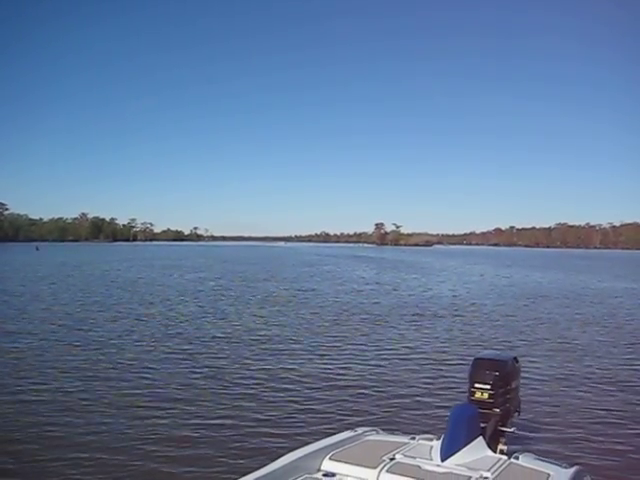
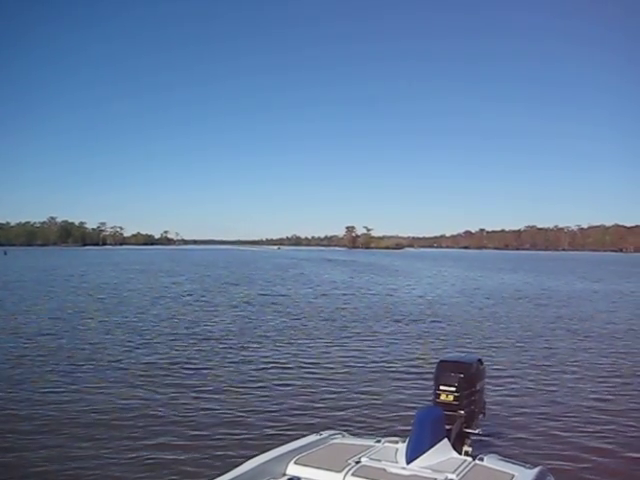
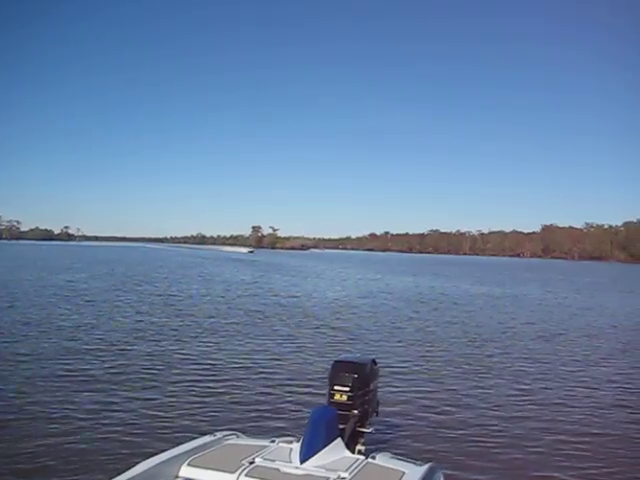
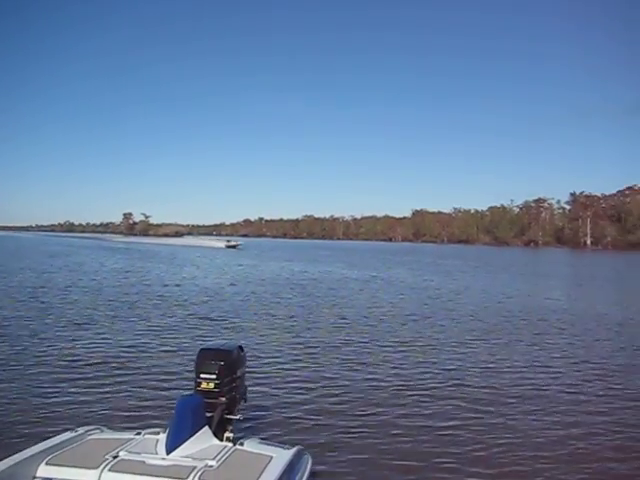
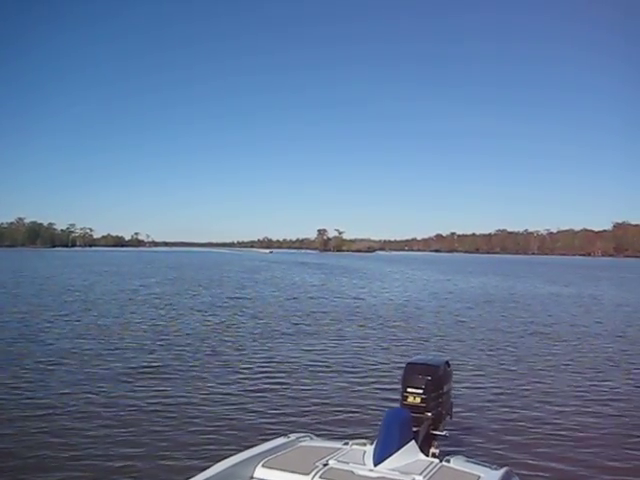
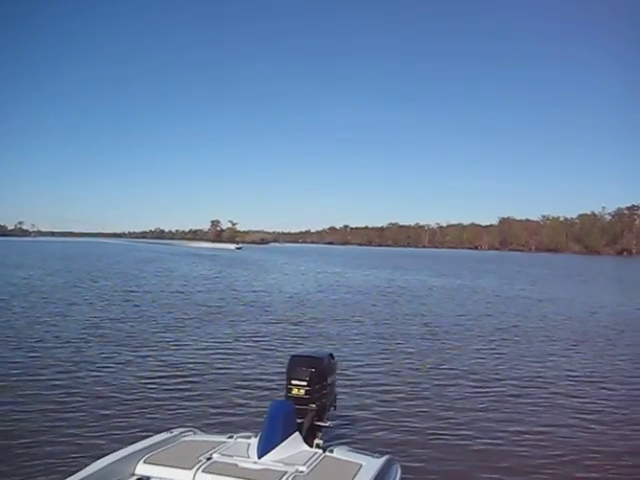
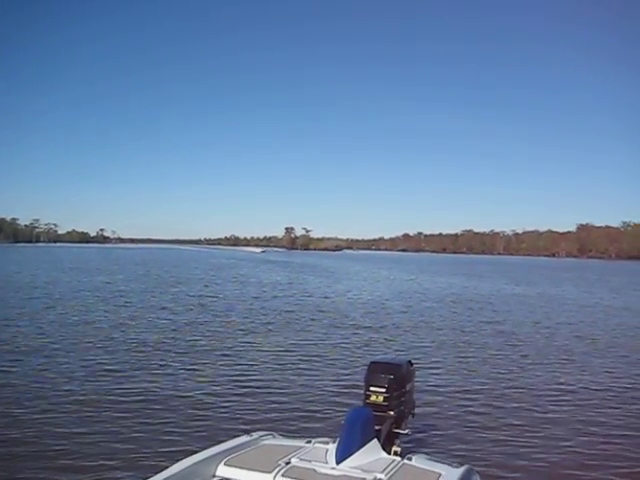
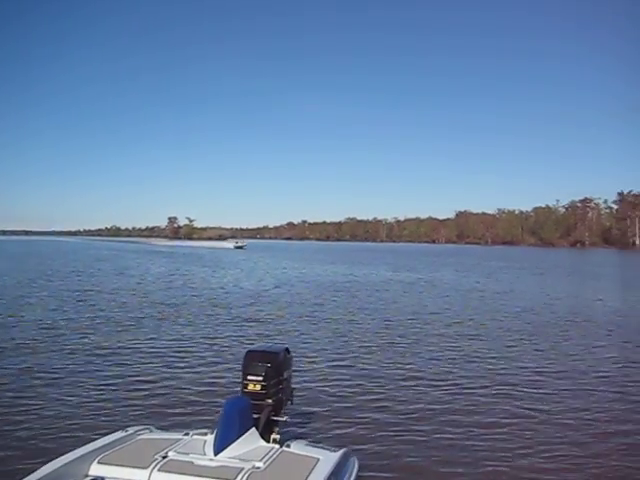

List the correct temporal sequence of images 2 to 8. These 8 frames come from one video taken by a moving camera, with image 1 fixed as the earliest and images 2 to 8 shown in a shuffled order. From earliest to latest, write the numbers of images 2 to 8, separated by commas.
2, 5, 7, 3, 6, 8, 4
